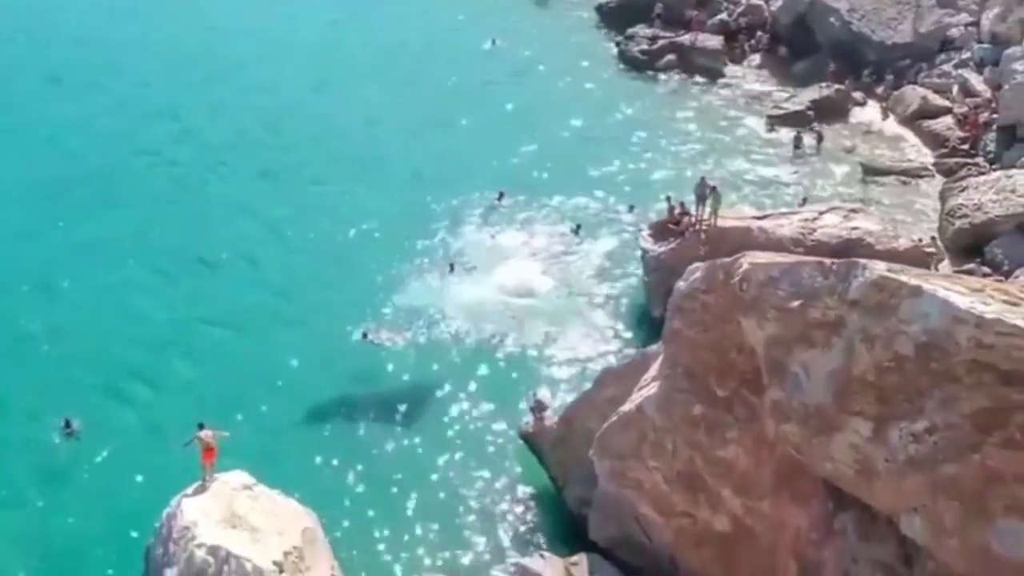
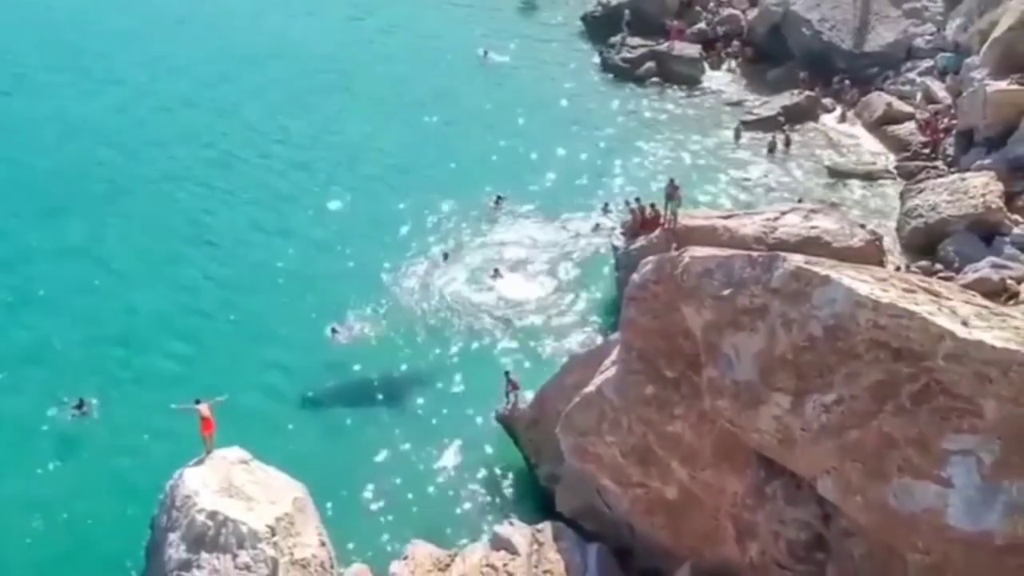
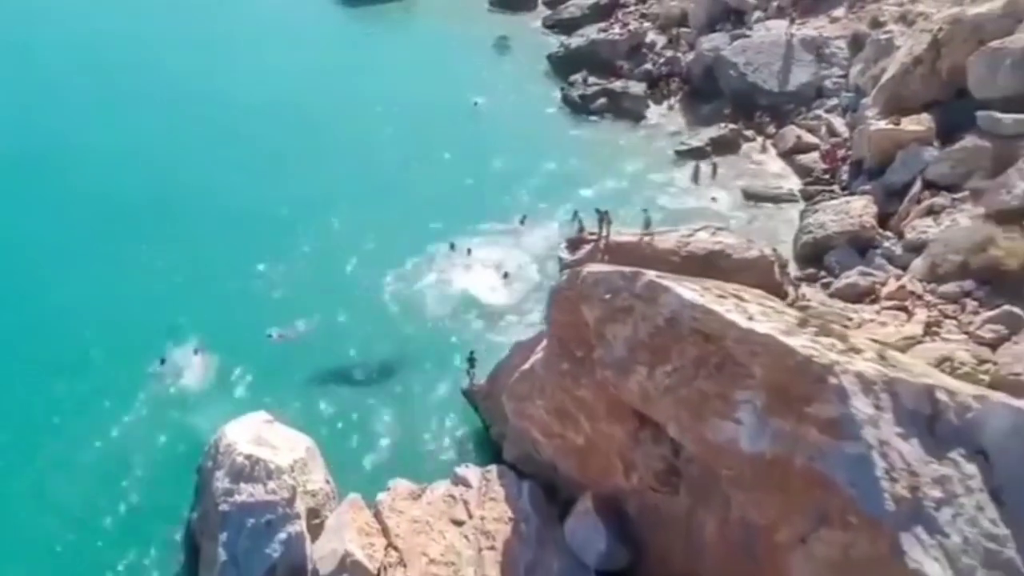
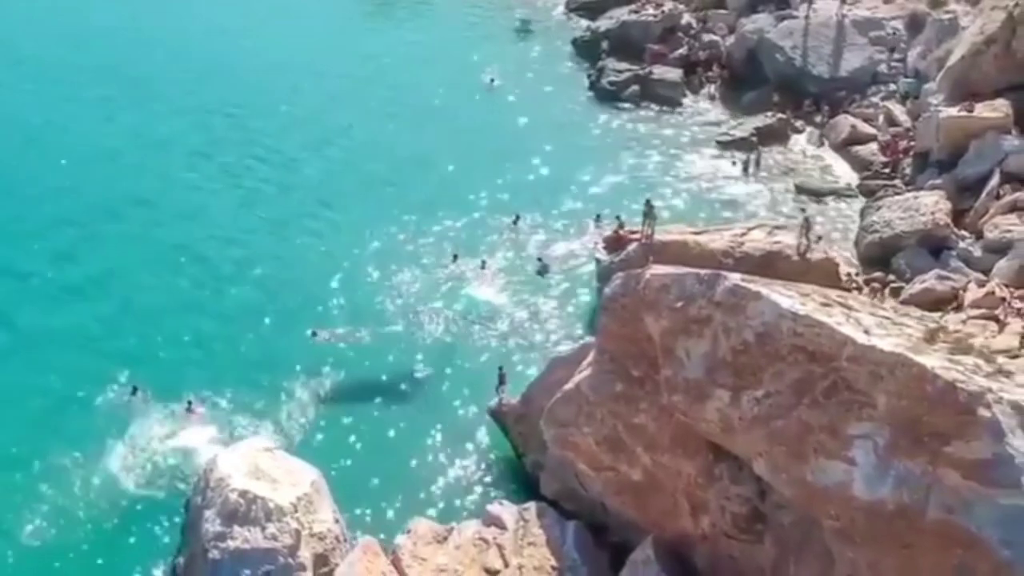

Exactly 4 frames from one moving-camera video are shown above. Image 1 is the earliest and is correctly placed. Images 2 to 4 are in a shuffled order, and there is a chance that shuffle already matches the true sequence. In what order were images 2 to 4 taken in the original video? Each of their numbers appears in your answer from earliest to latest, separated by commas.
2, 4, 3
